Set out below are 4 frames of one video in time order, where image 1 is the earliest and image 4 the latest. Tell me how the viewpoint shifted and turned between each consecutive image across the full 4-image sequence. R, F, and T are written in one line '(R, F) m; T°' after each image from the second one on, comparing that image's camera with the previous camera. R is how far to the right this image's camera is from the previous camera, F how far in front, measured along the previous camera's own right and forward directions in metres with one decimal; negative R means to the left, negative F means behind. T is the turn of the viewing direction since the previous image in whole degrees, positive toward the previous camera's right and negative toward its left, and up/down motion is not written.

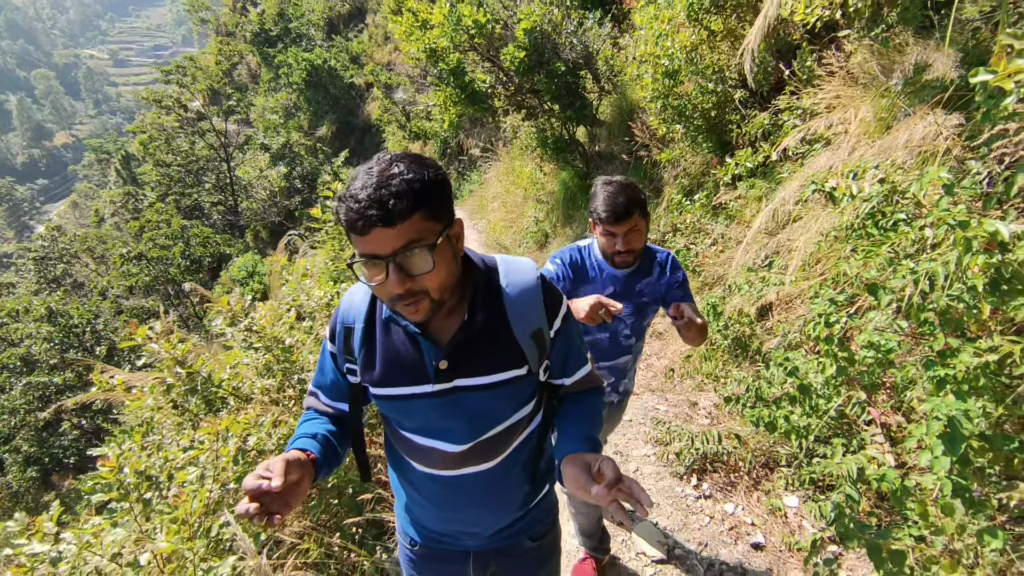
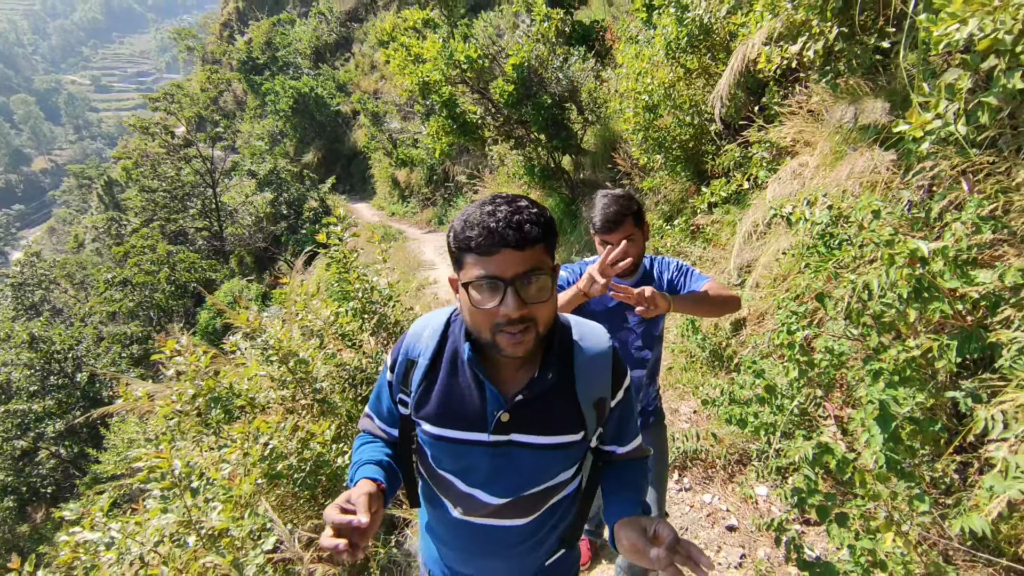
(-0.1, -0.3) m; +2°
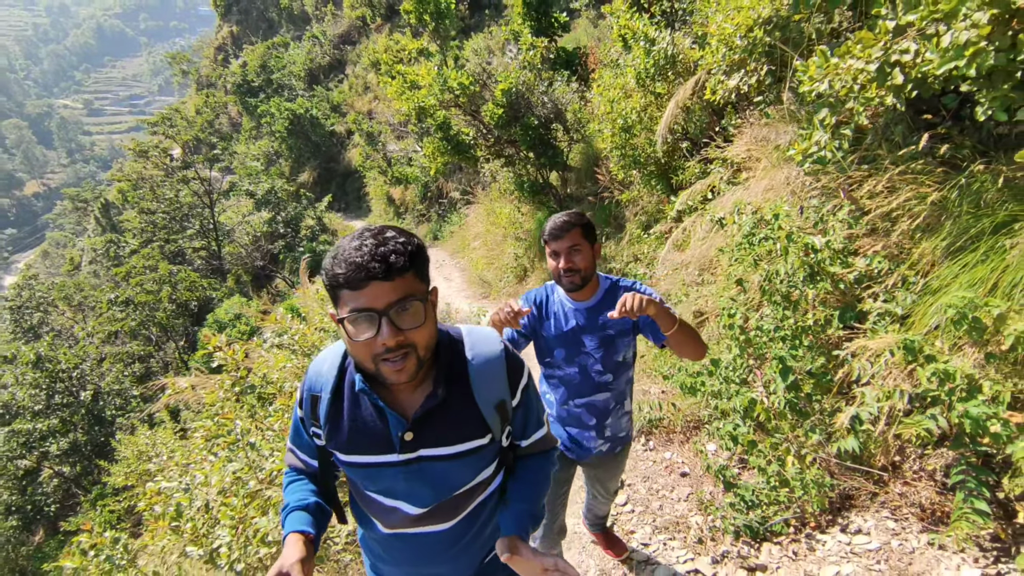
(0.0, -0.6) m; +1°
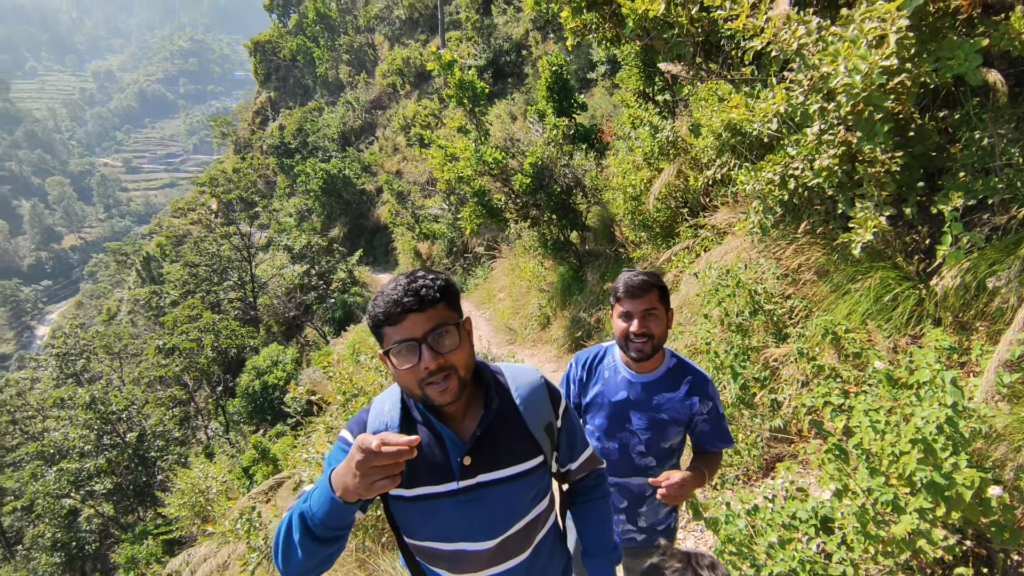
(-0.1, -1.3) m; -2°
